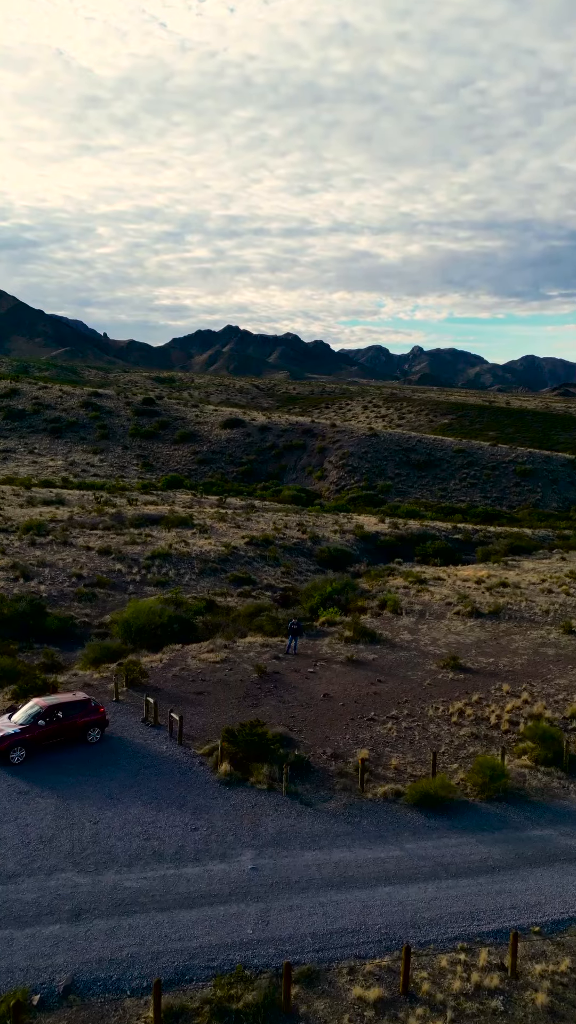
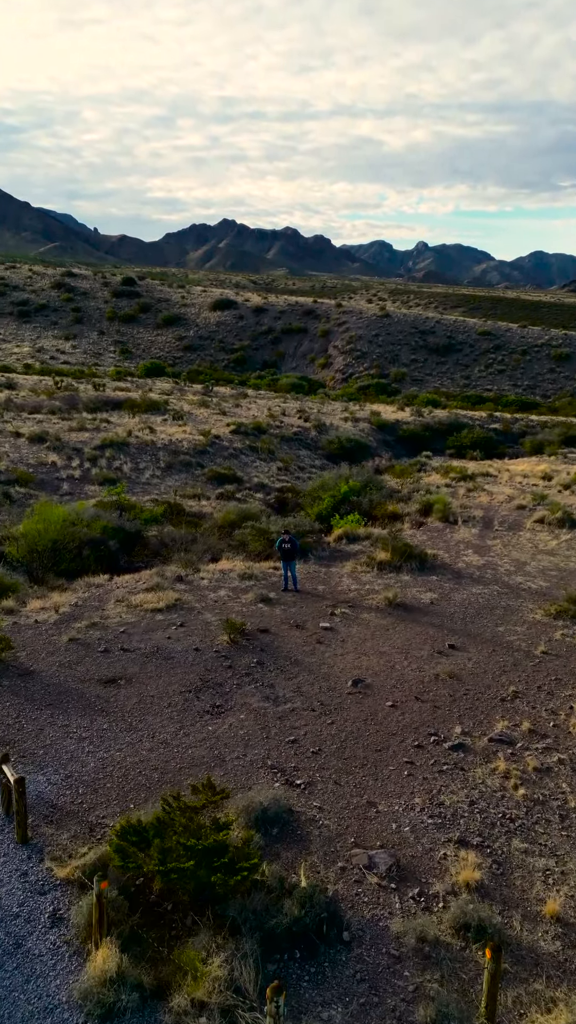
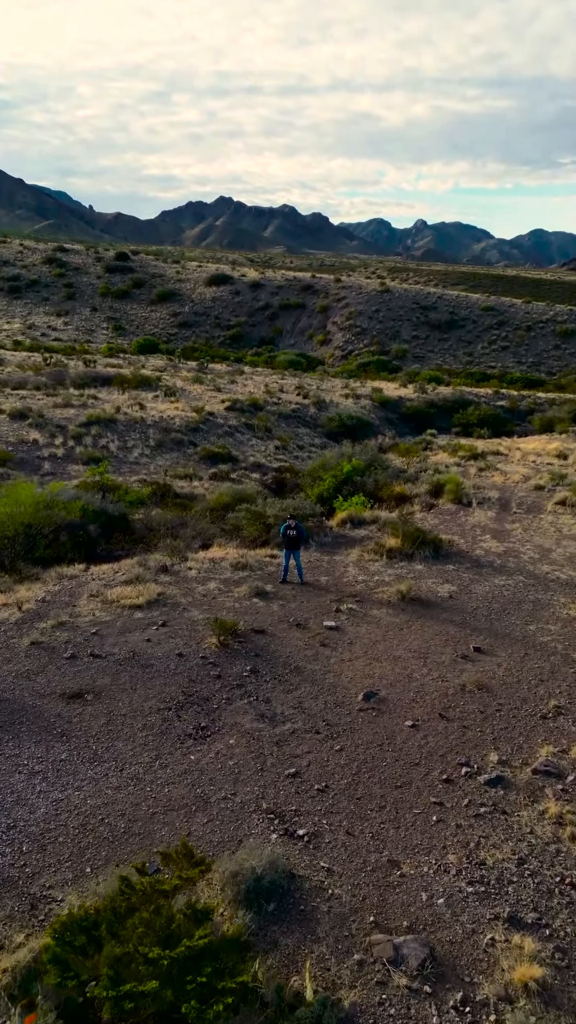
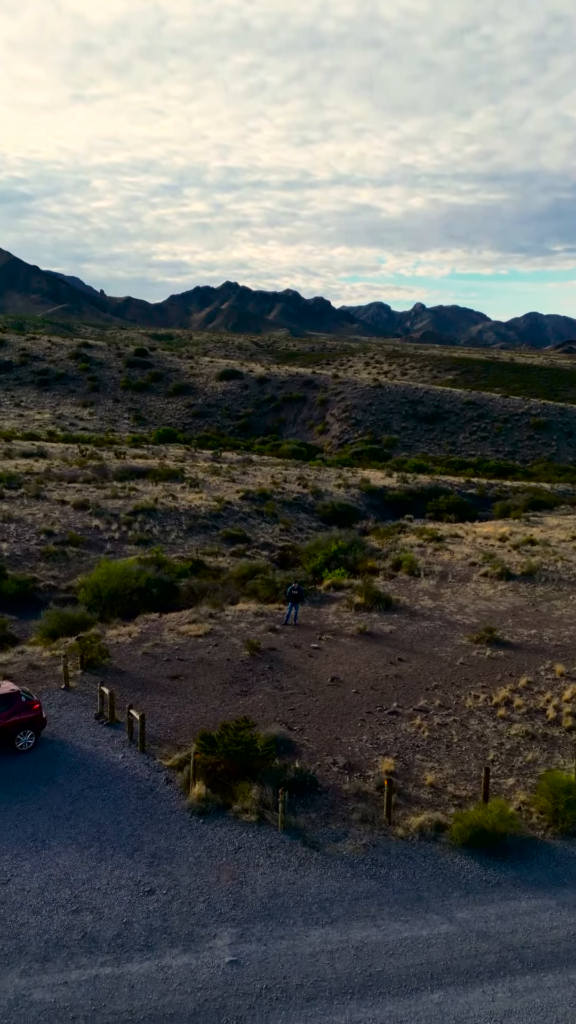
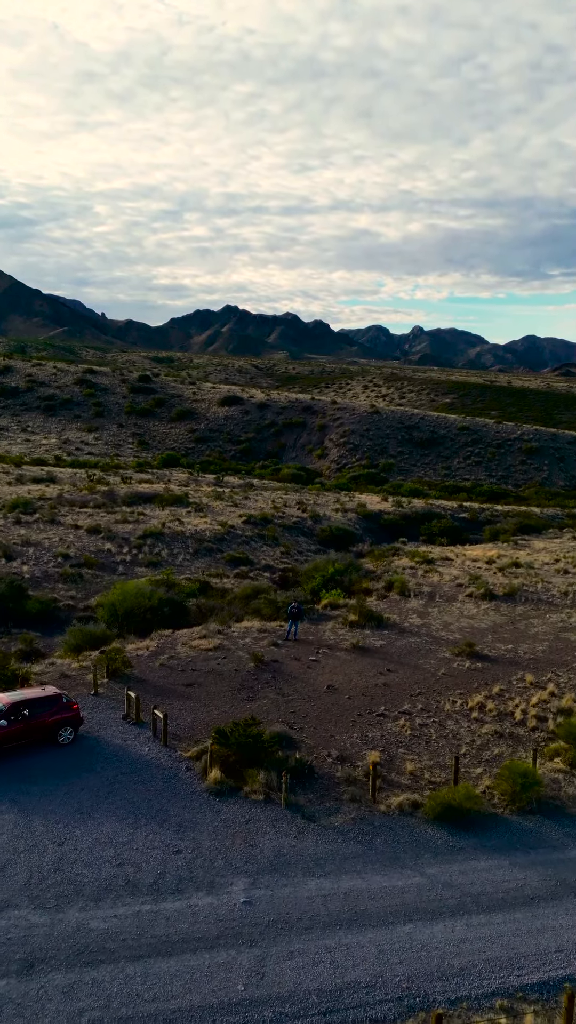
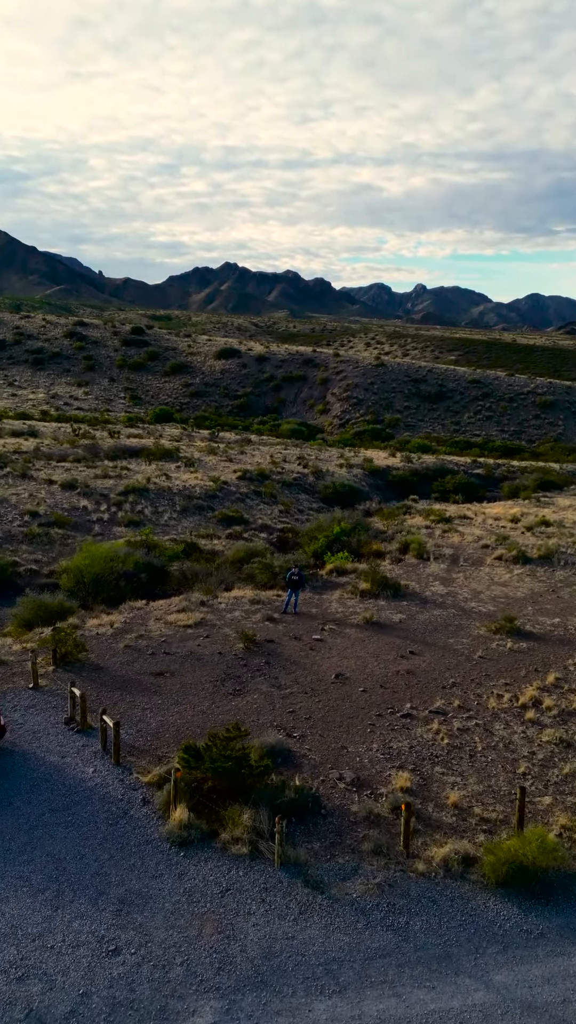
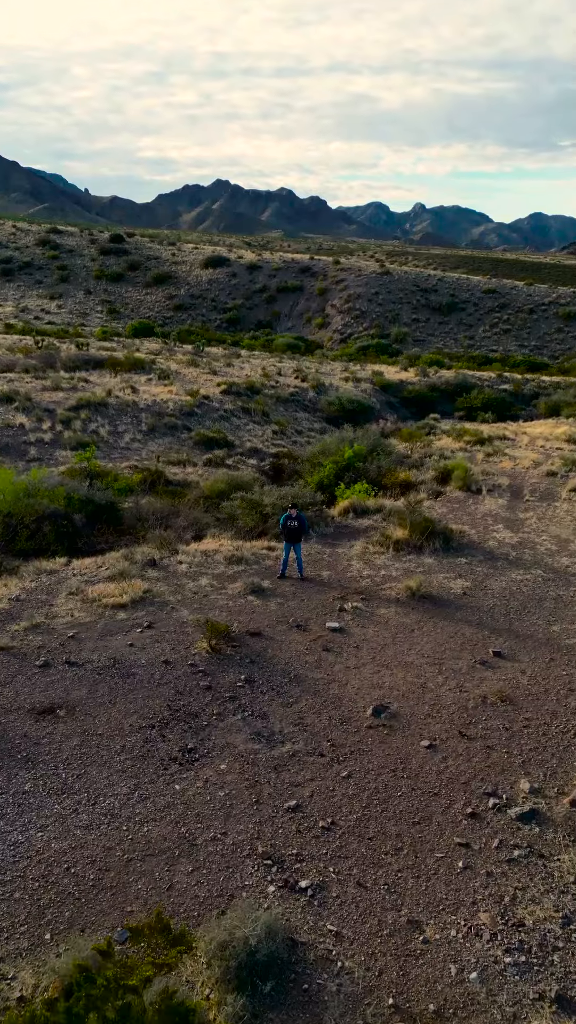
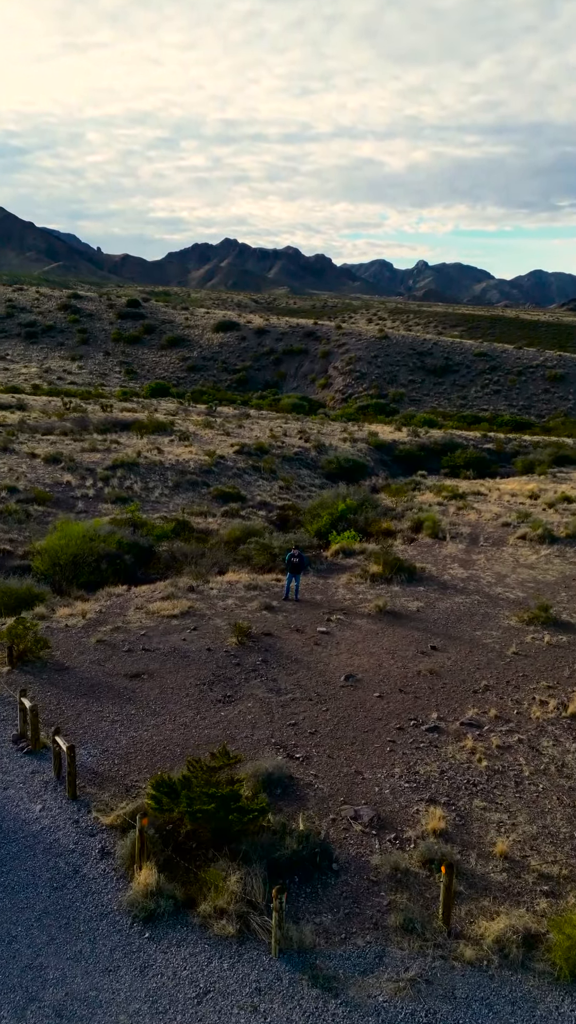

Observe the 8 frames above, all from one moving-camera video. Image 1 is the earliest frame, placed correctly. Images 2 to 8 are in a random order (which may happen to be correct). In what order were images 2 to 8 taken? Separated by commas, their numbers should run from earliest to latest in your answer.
5, 4, 6, 8, 2, 3, 7
